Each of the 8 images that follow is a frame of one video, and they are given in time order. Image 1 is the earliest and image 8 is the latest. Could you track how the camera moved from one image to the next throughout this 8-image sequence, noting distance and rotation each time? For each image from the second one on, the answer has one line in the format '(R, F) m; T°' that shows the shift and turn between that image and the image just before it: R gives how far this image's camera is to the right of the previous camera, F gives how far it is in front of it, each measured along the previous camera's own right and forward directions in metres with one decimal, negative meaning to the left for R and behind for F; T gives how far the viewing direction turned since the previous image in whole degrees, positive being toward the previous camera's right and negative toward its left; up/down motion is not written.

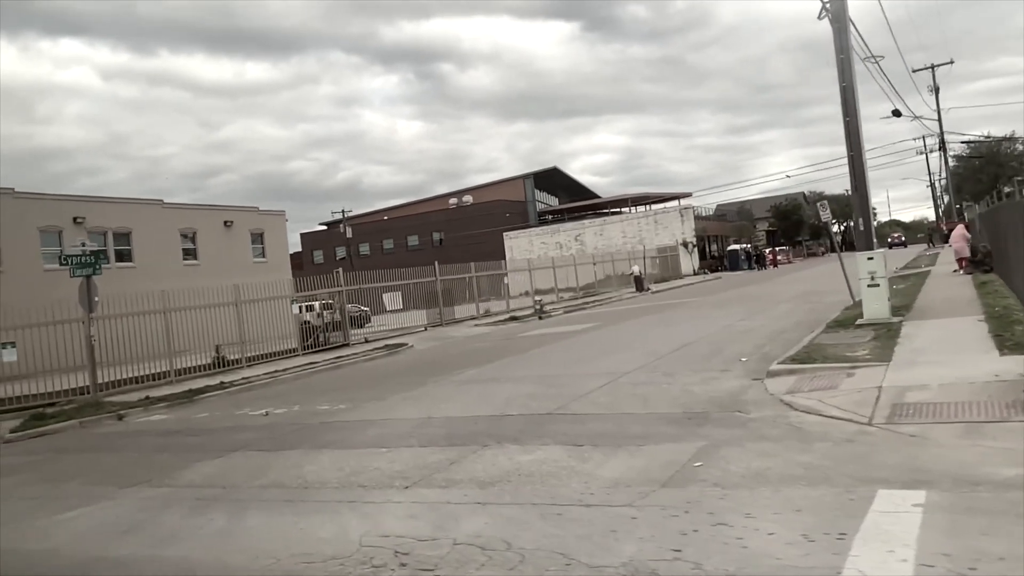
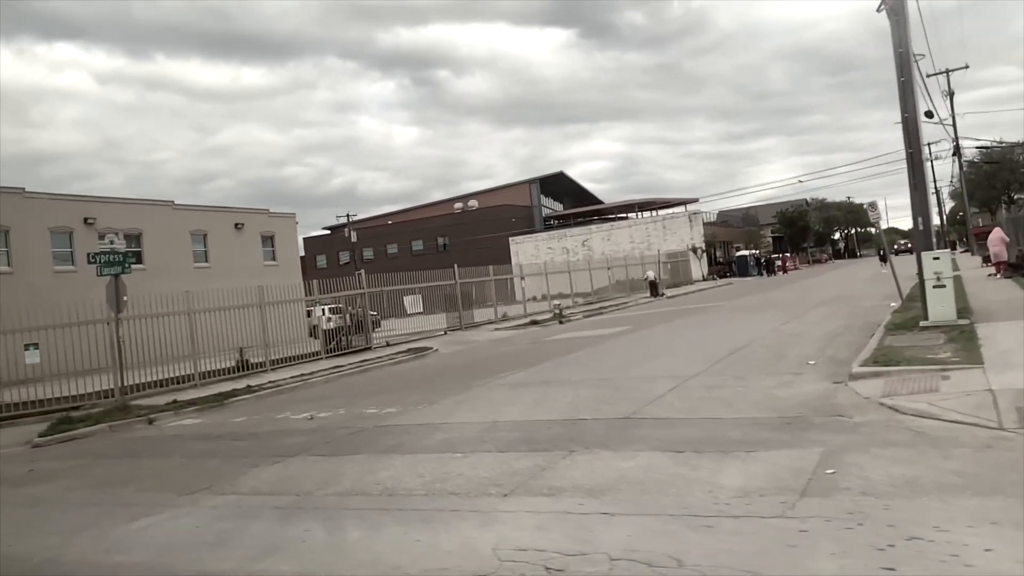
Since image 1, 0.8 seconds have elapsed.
(-0.8, +0.5) m; 0°
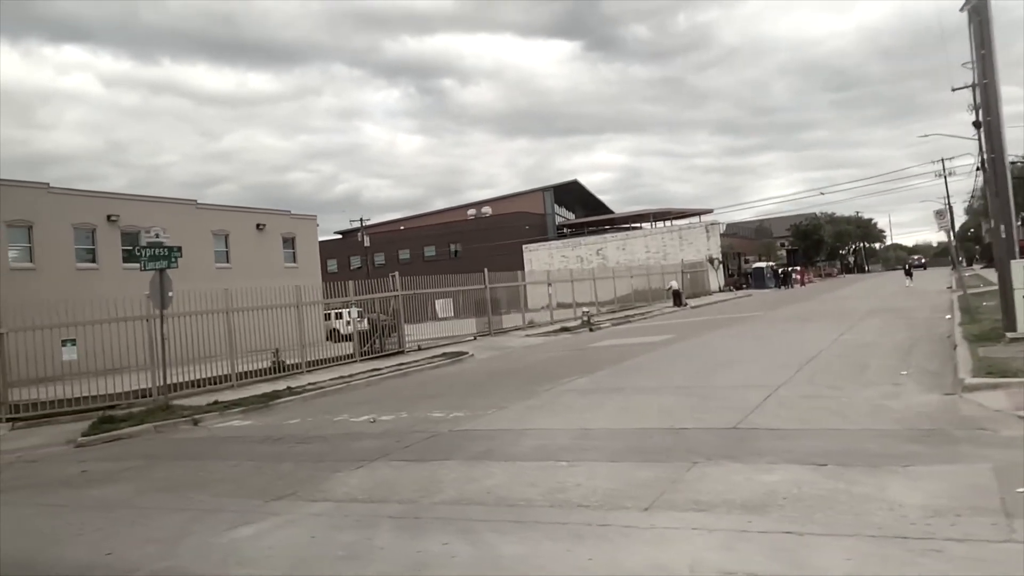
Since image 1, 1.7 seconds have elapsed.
(-1.0, +0.5) m; 0°
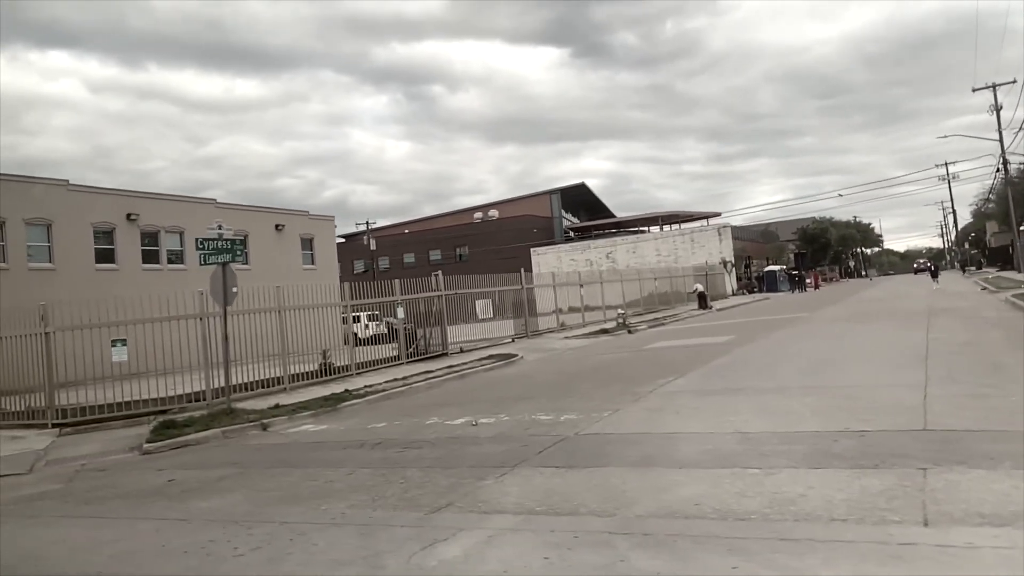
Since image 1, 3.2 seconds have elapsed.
(-1.5, +0.8) m; +1°
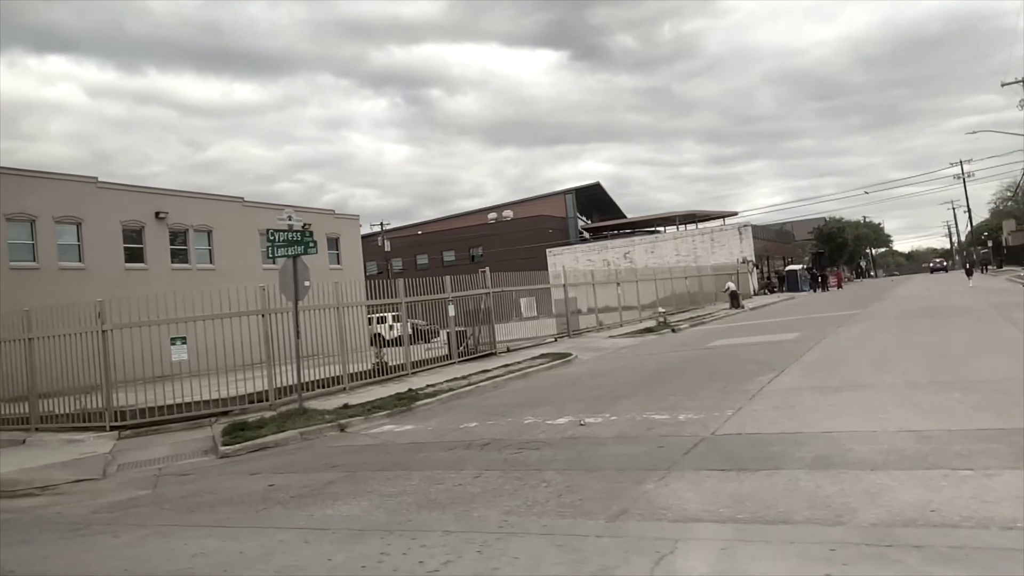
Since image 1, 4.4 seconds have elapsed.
(-1.3, +0.7) m; 0°
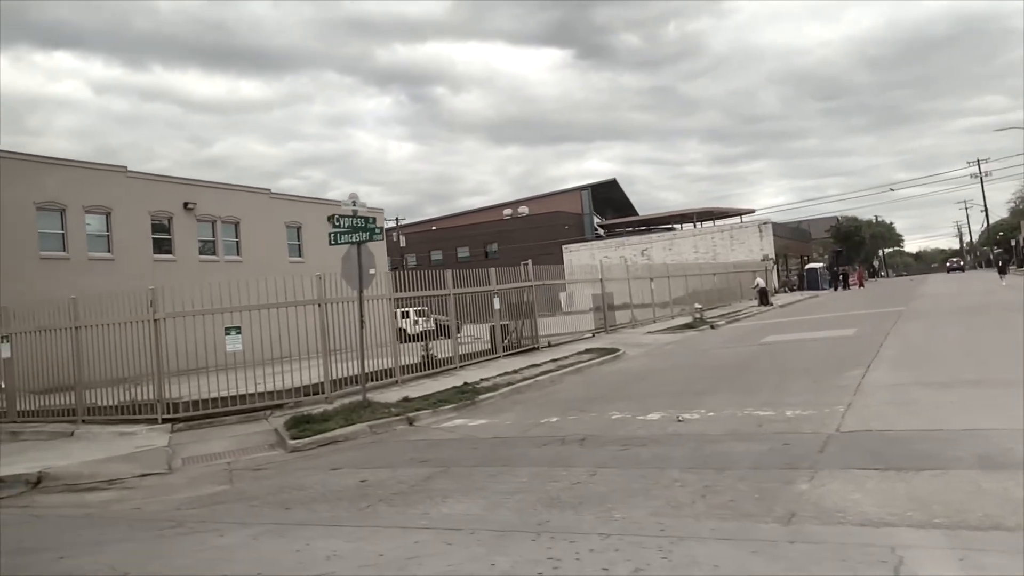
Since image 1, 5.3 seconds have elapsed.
(-1.0, +0.5) m; 0°
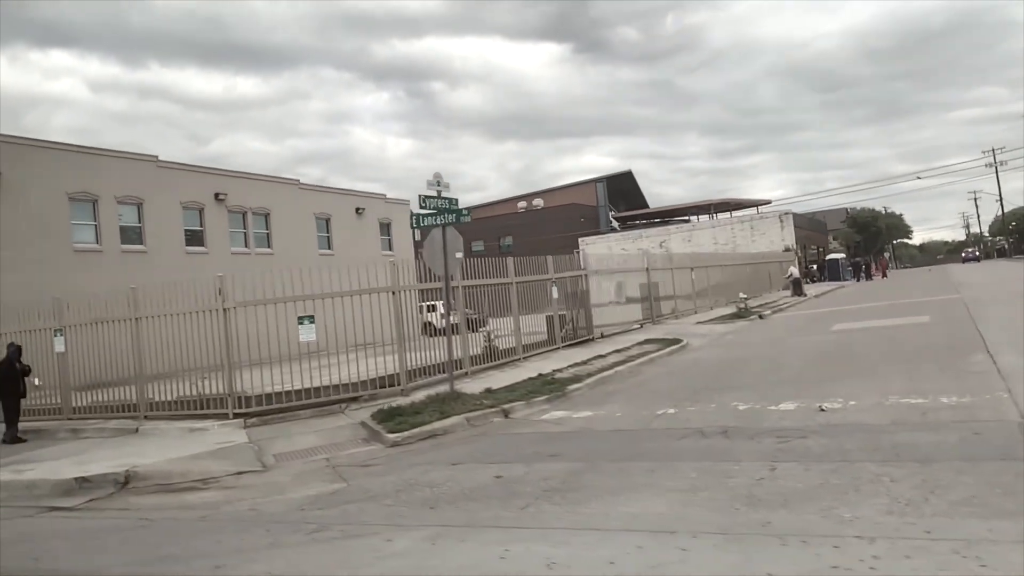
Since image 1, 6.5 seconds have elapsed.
(-1.3, +0.7) m; 0°
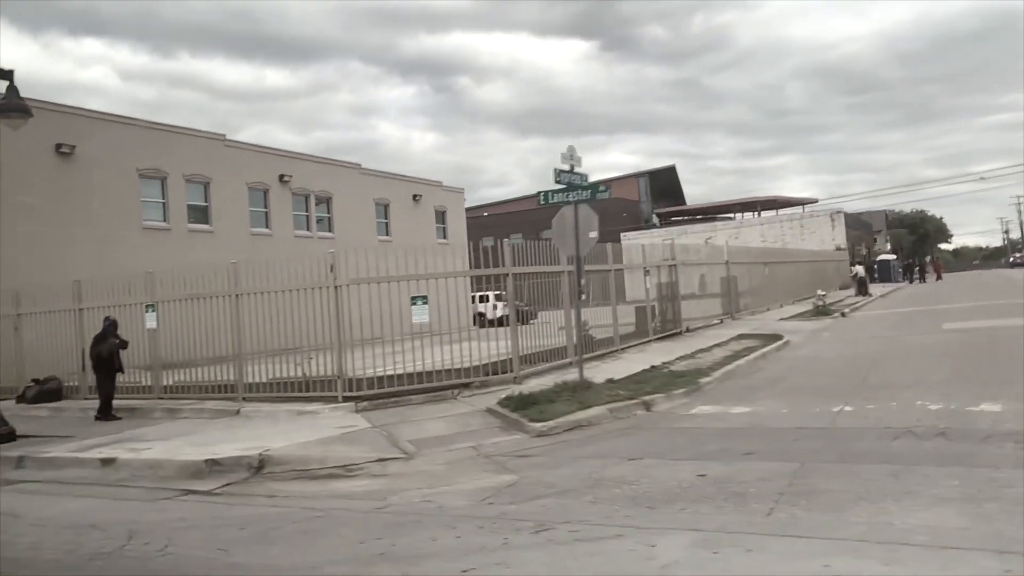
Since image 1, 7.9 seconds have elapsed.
(-1.5, +0.8) m; -2°
